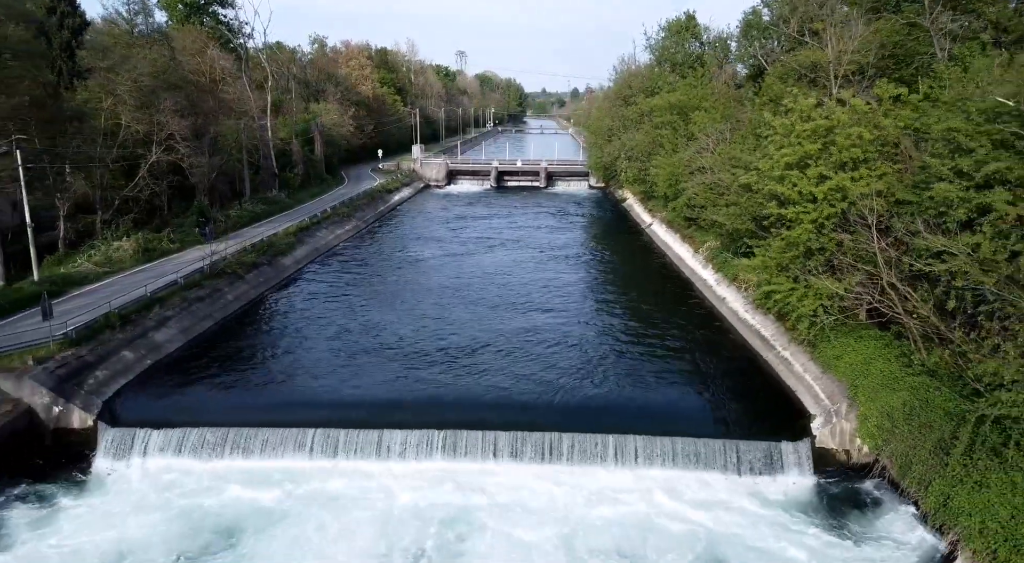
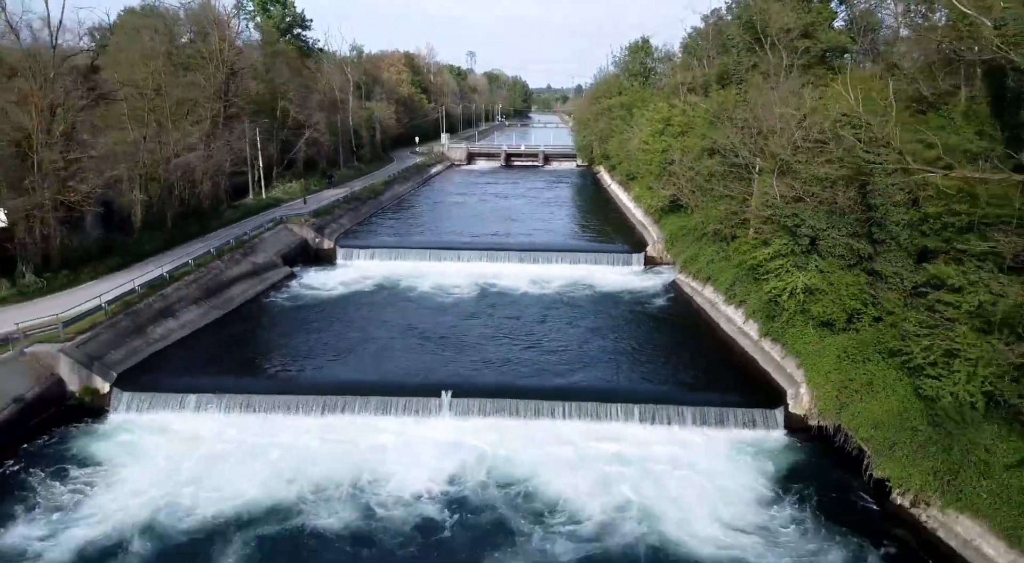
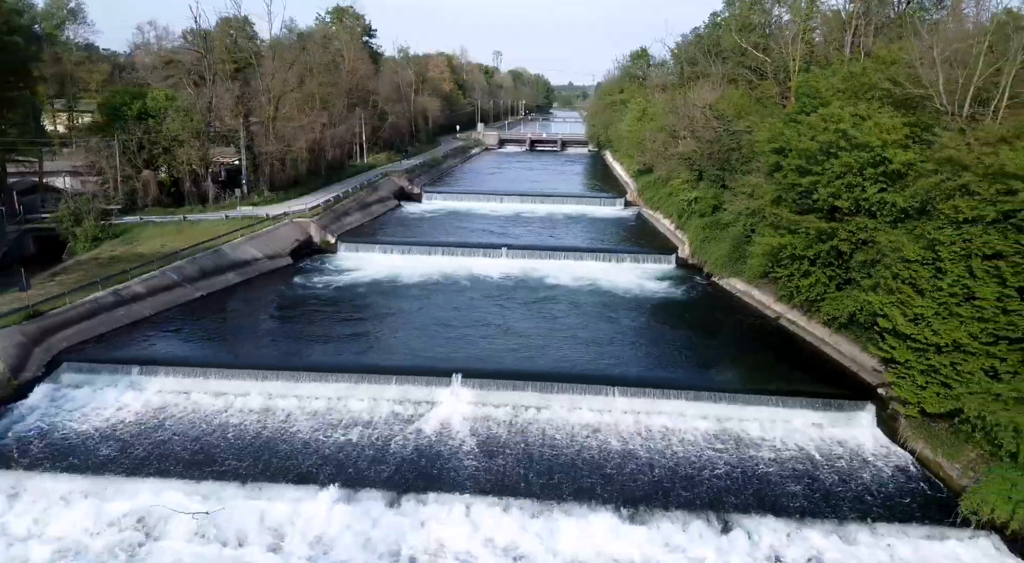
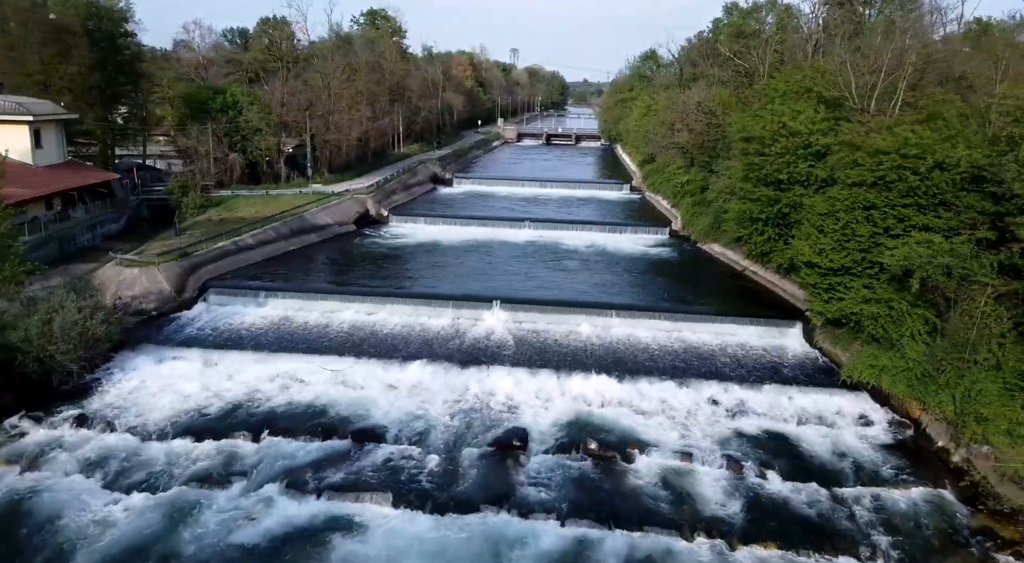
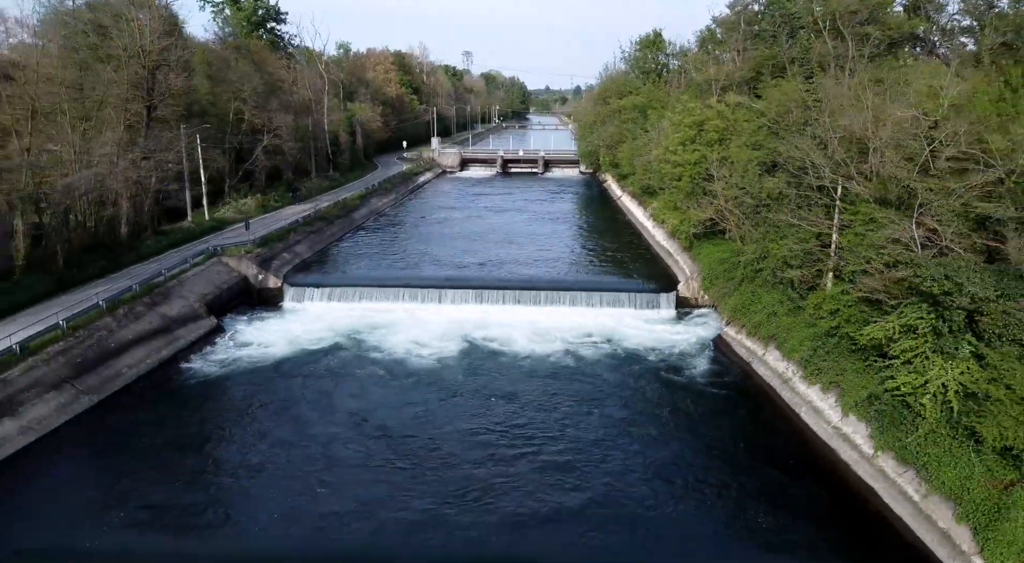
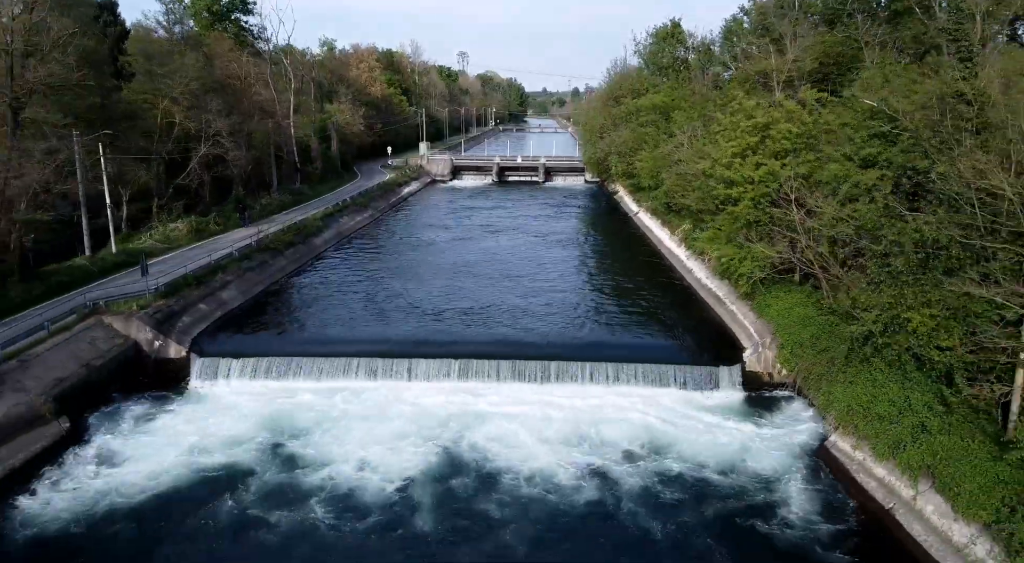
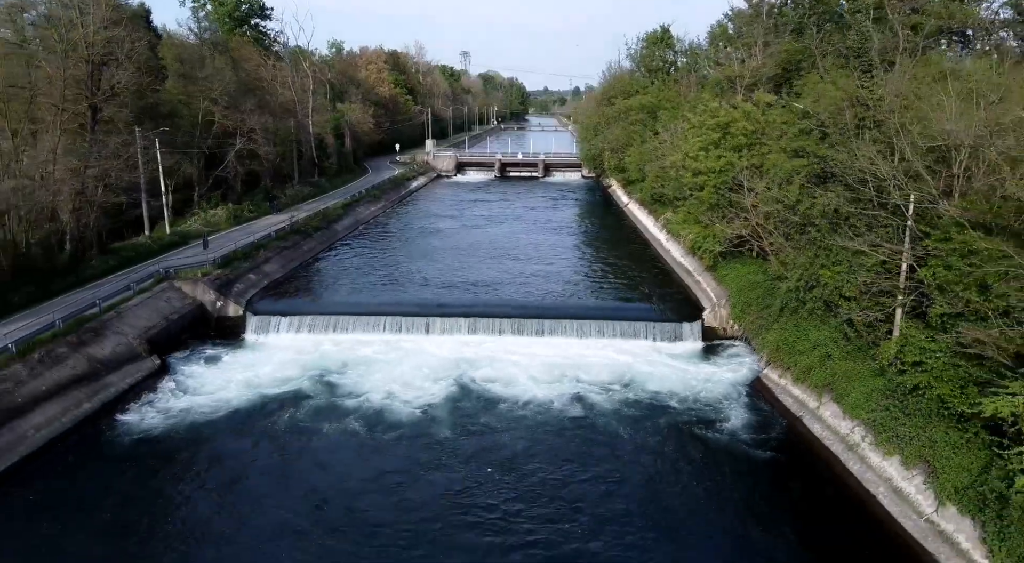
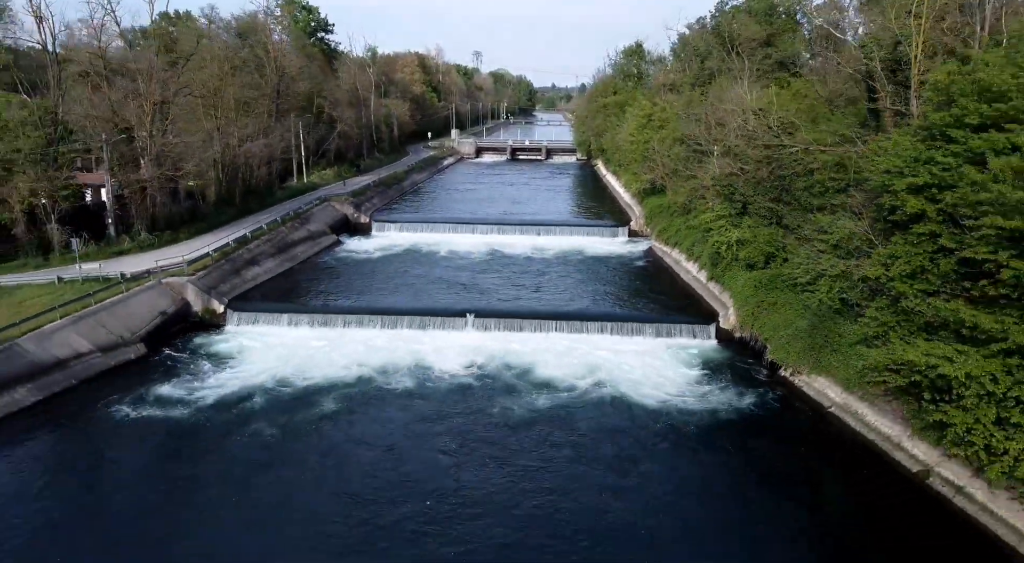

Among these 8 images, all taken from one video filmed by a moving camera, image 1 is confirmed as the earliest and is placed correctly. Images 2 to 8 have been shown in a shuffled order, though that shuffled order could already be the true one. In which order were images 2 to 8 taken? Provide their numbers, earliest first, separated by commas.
6, 7, 5, 2, 8, 3, 4
